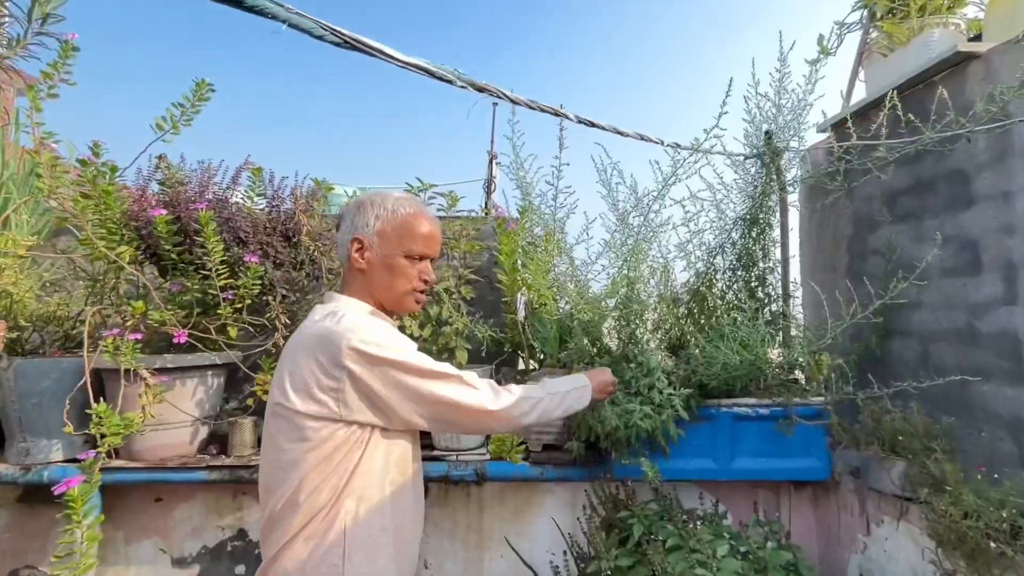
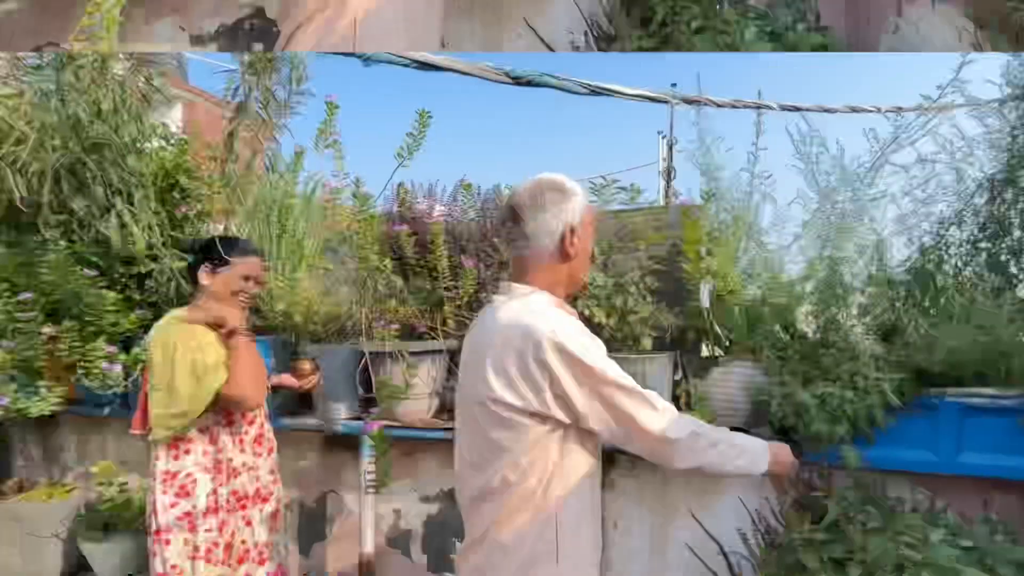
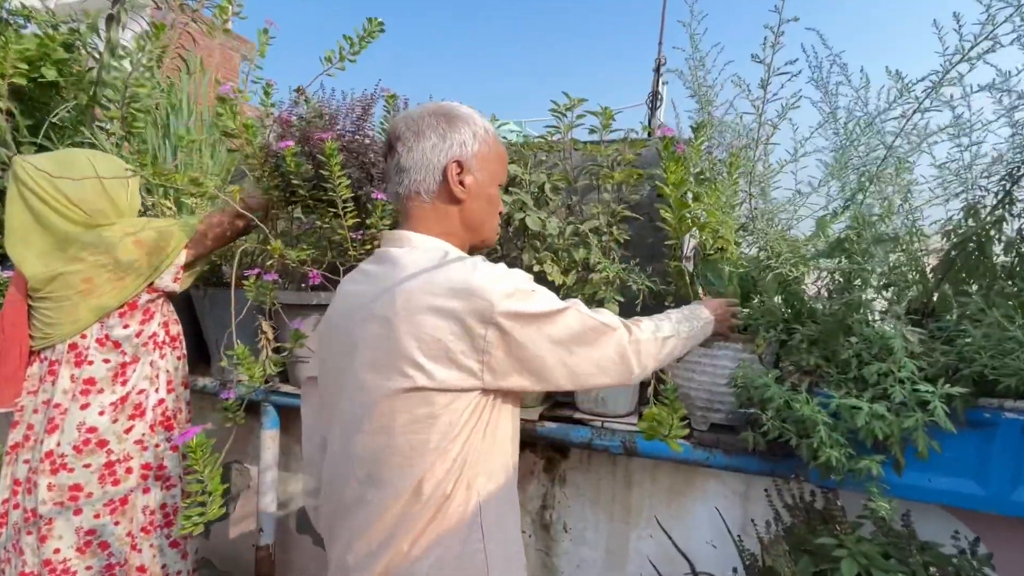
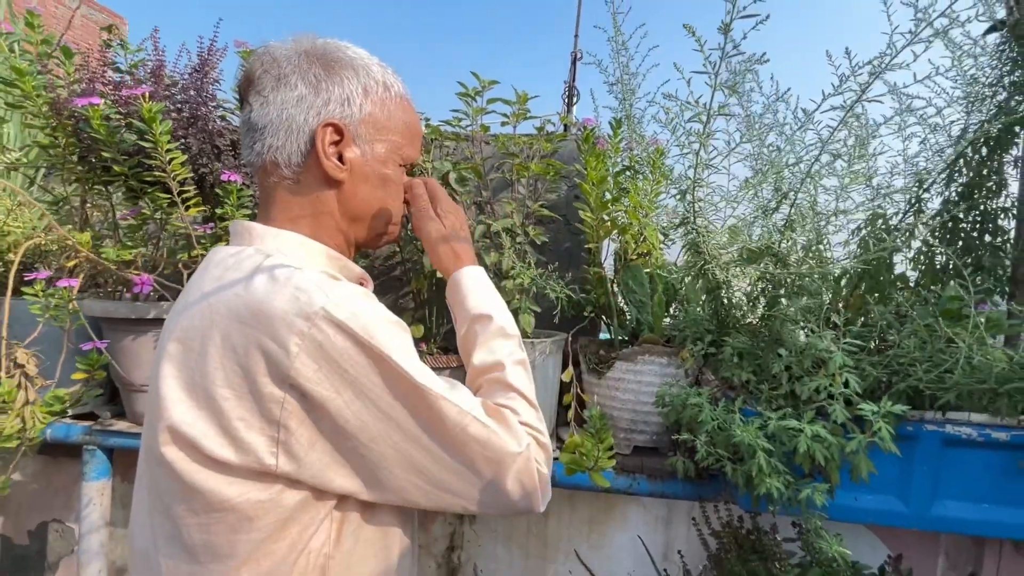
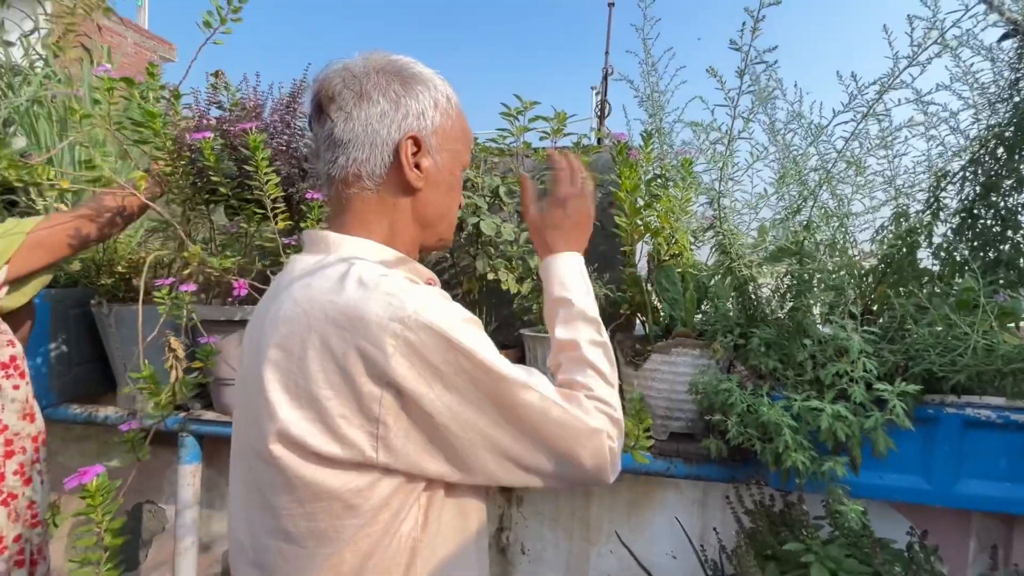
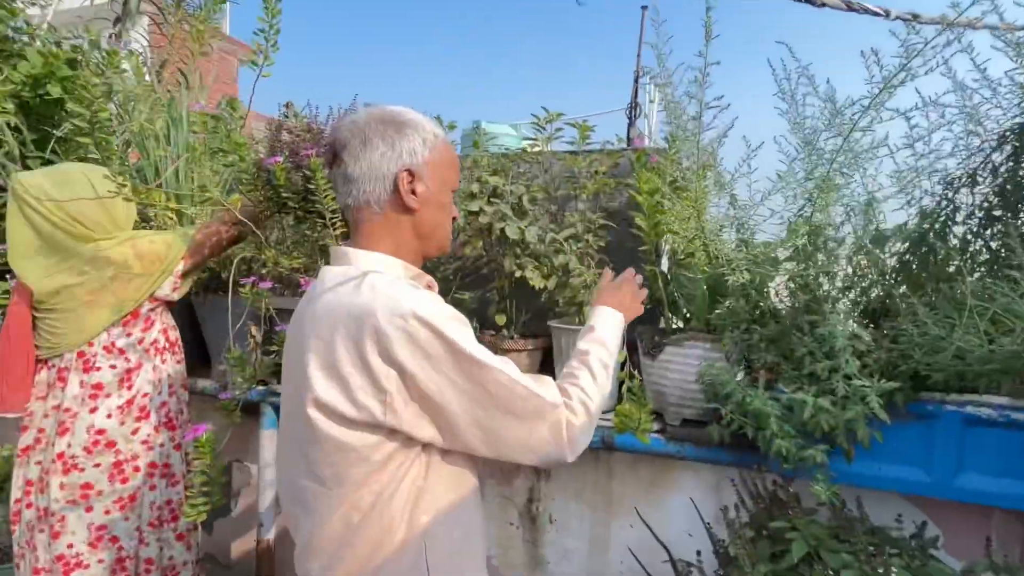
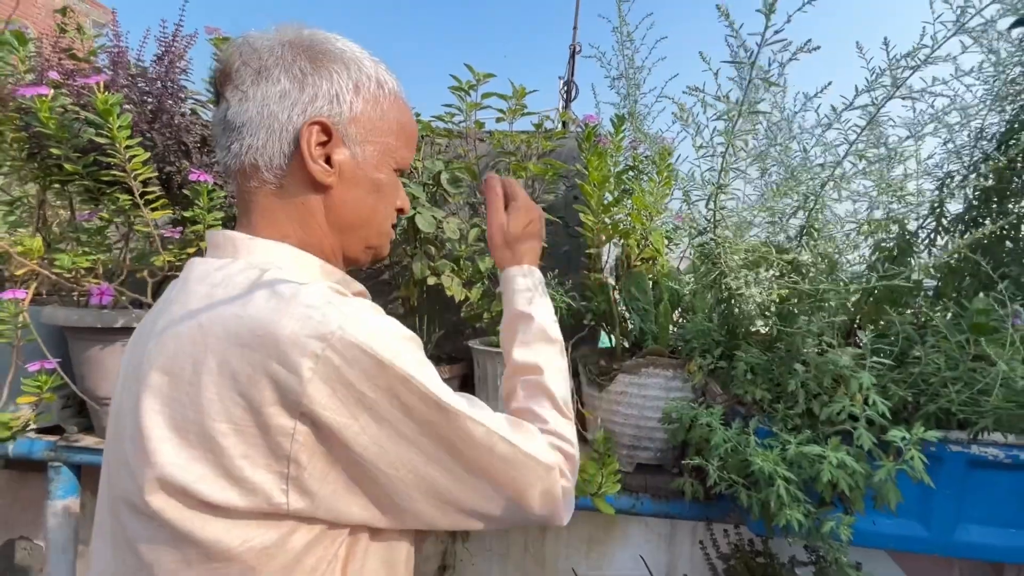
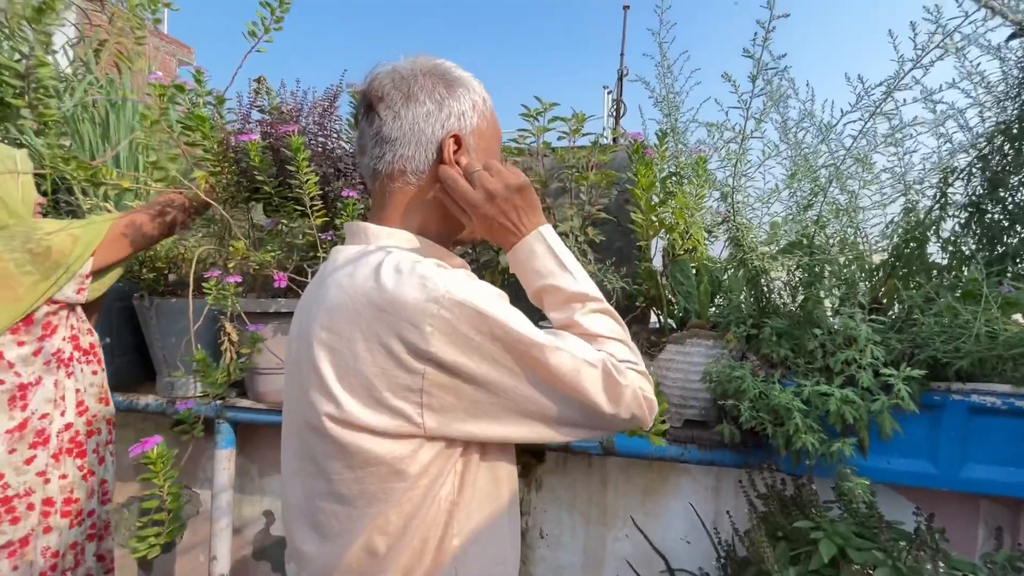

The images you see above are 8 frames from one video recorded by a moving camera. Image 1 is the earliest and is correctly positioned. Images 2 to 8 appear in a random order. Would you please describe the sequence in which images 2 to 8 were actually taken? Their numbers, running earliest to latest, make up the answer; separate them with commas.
2, 7, 4, 5, 8, 6, 3
